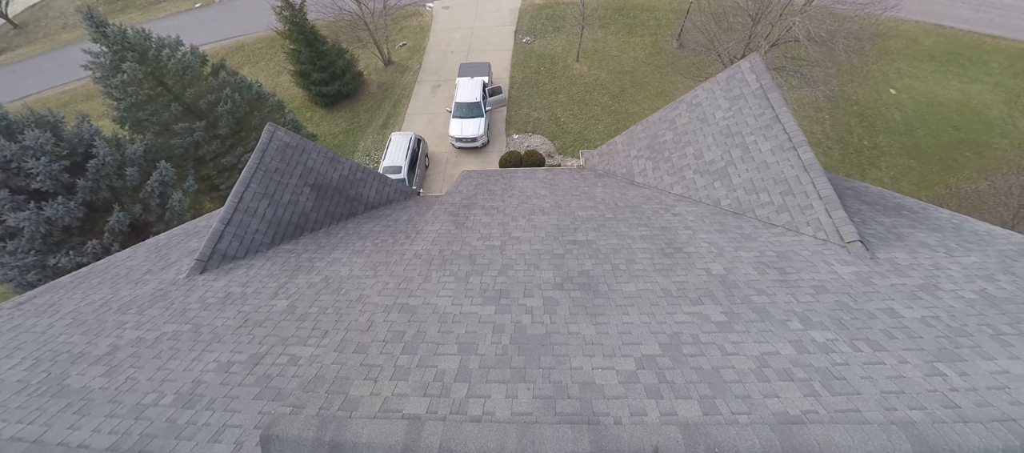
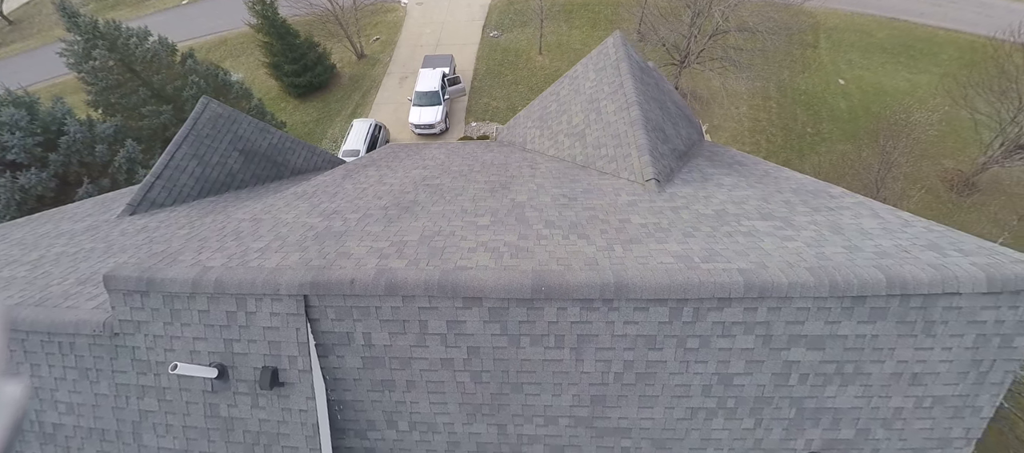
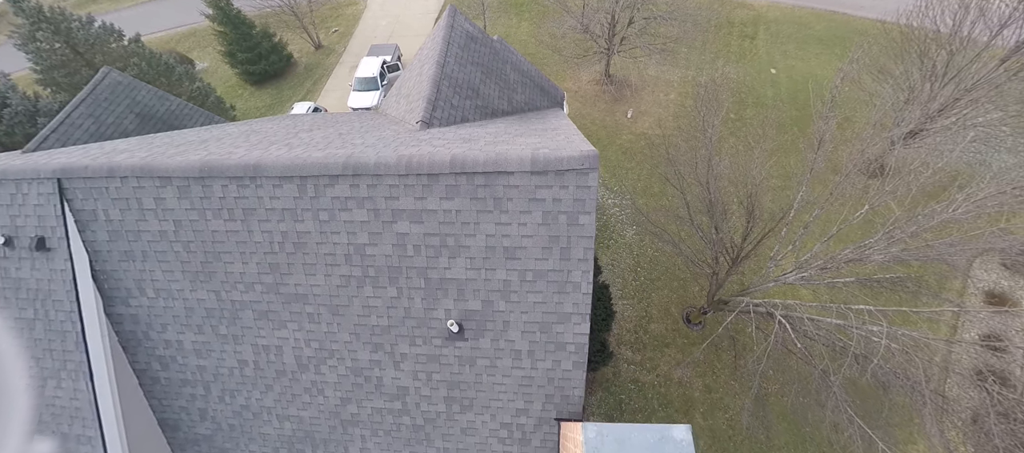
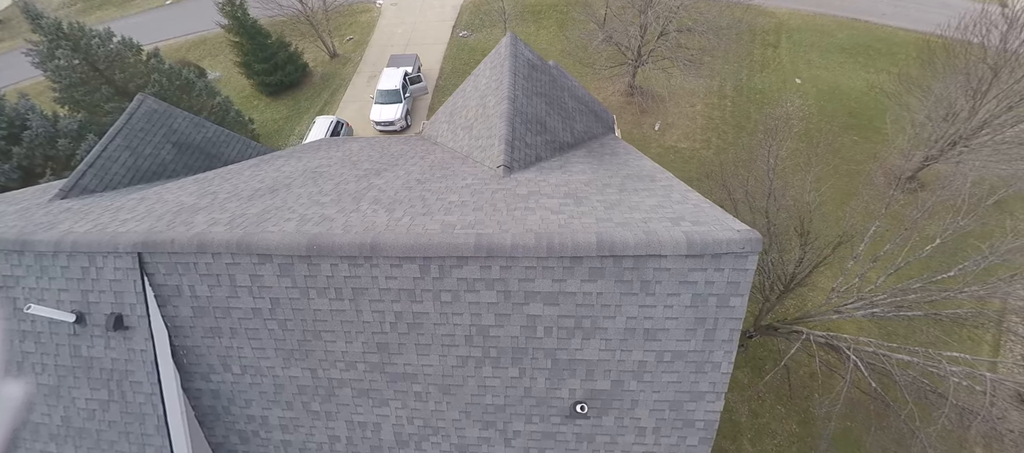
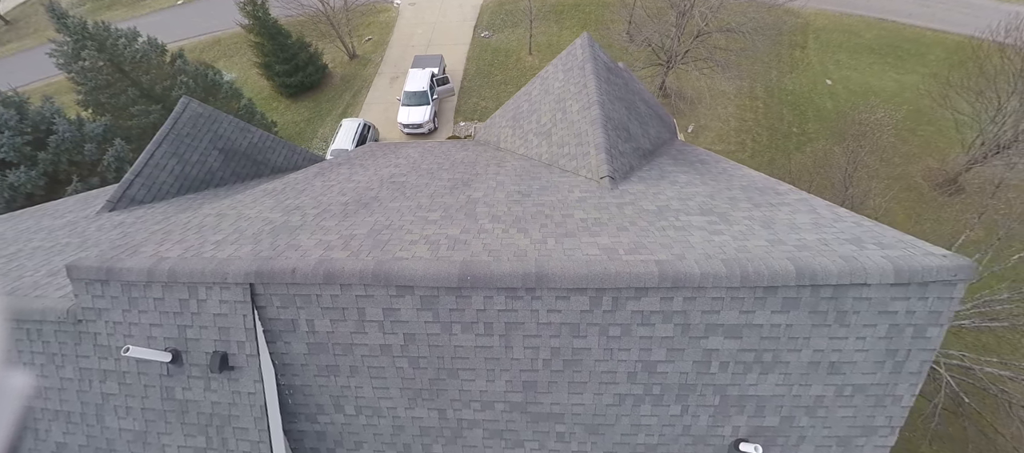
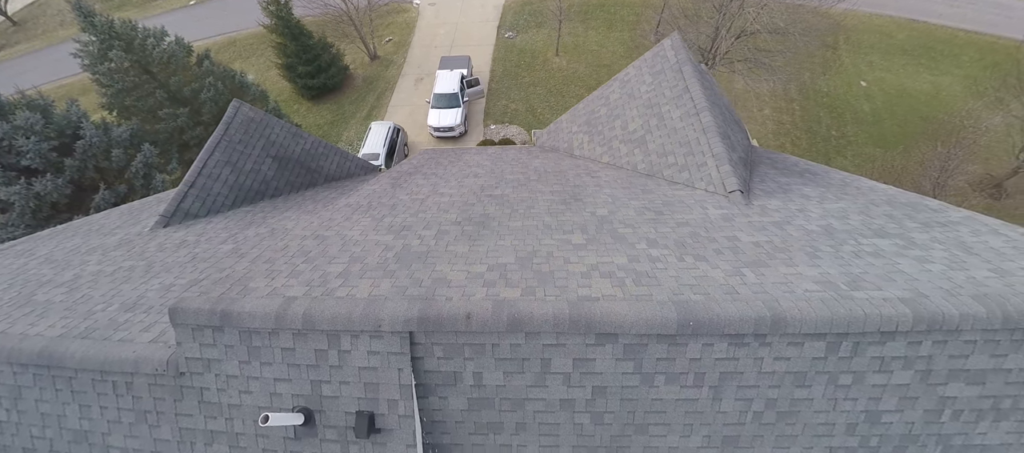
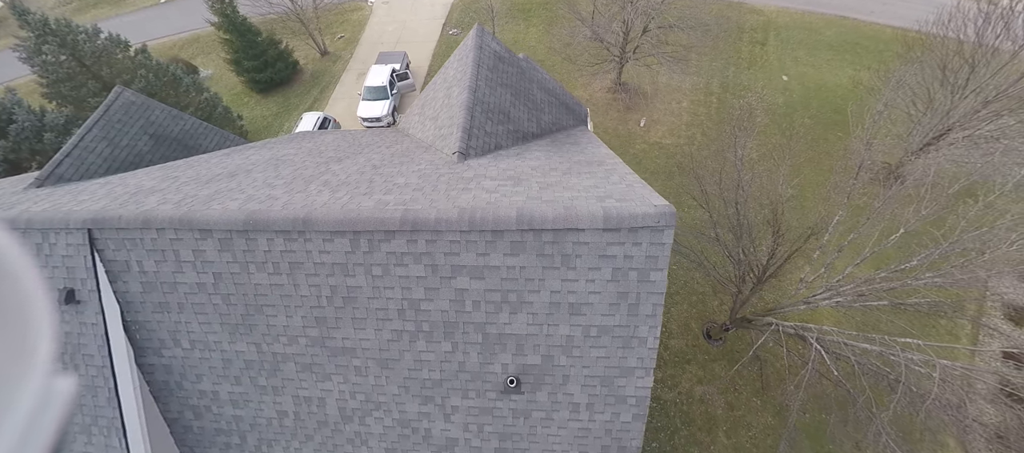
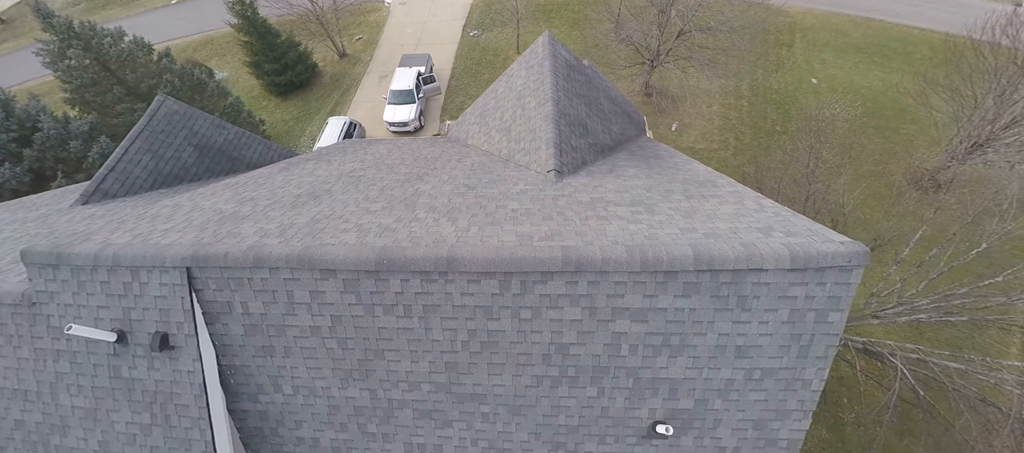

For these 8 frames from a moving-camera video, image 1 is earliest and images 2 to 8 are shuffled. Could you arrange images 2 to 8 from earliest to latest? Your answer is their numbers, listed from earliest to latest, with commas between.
6, 2, 5, 8, 4, 7, 3
